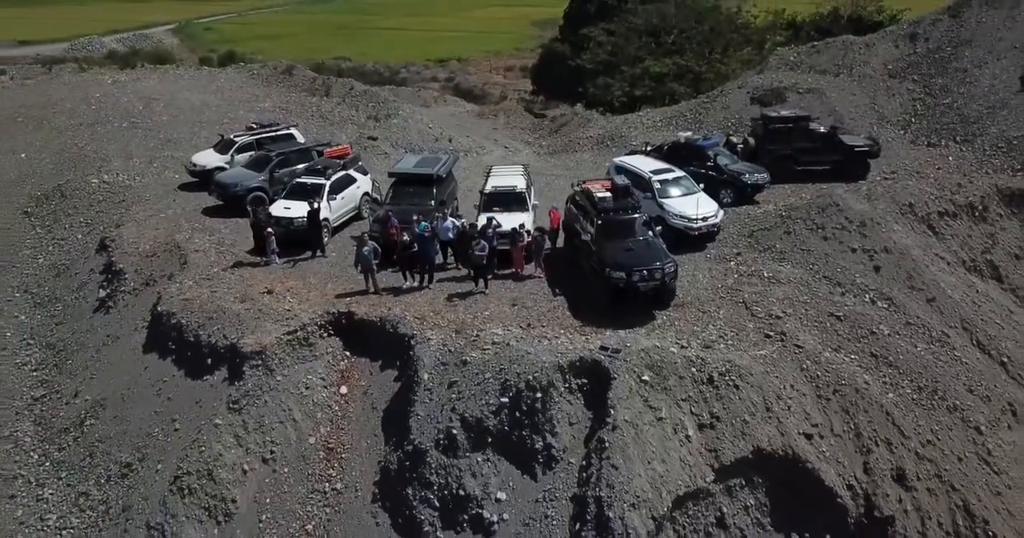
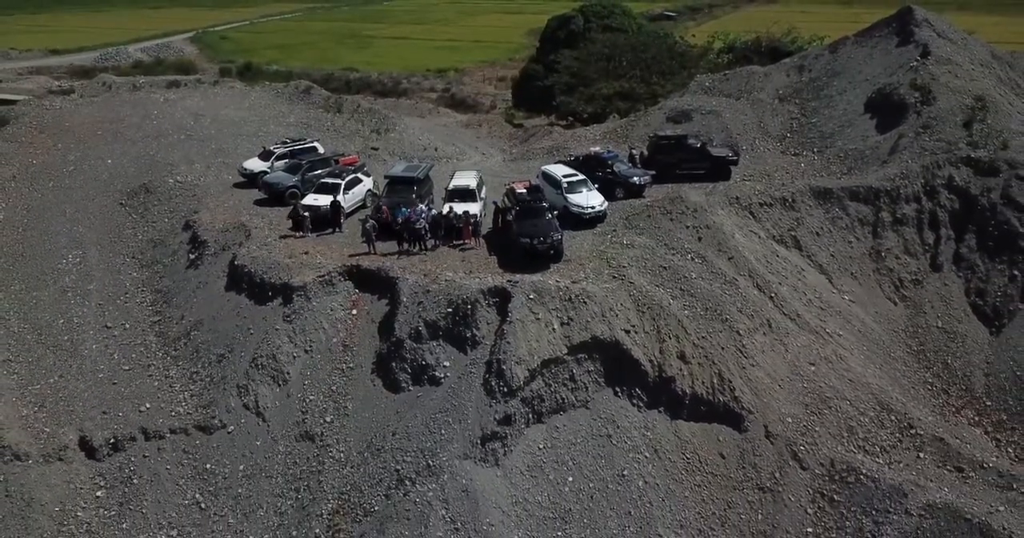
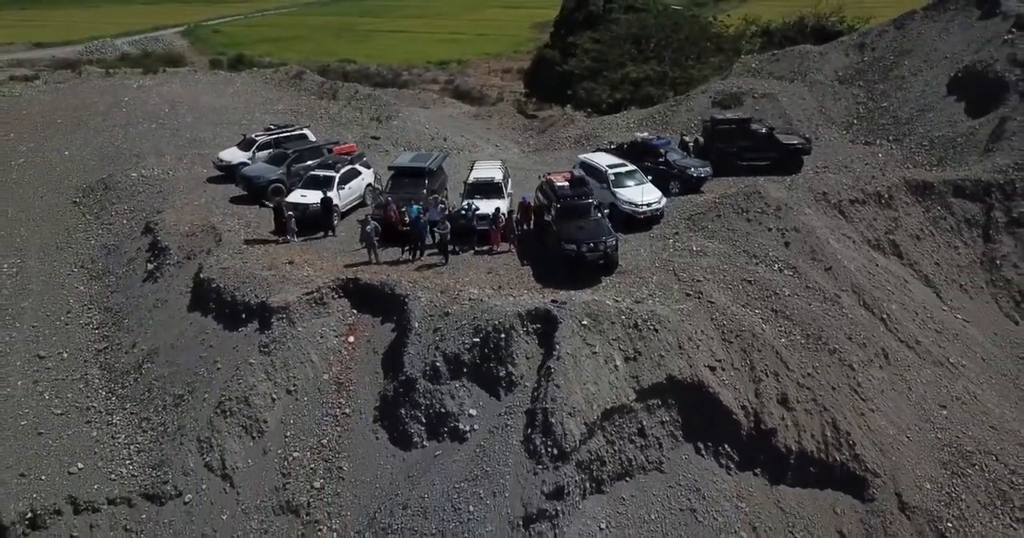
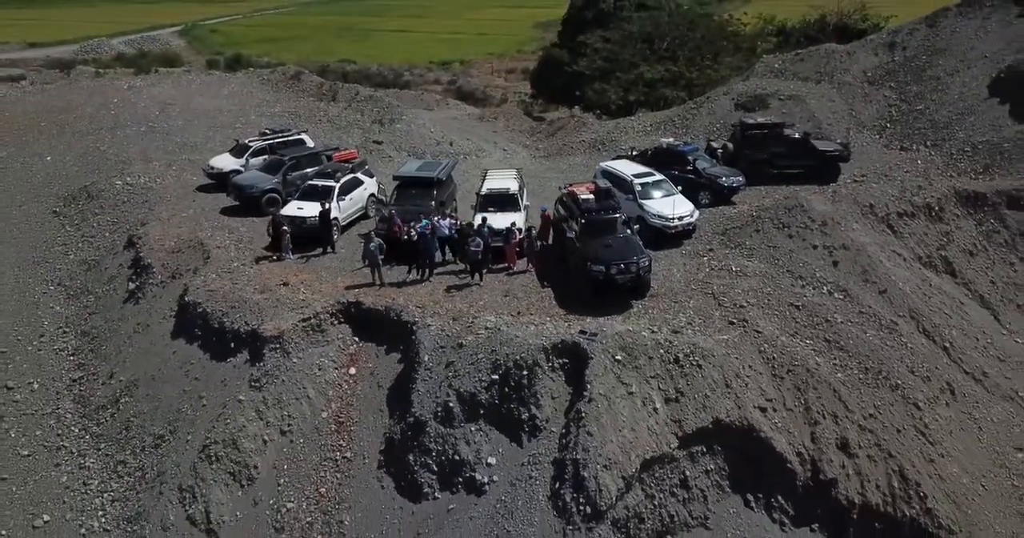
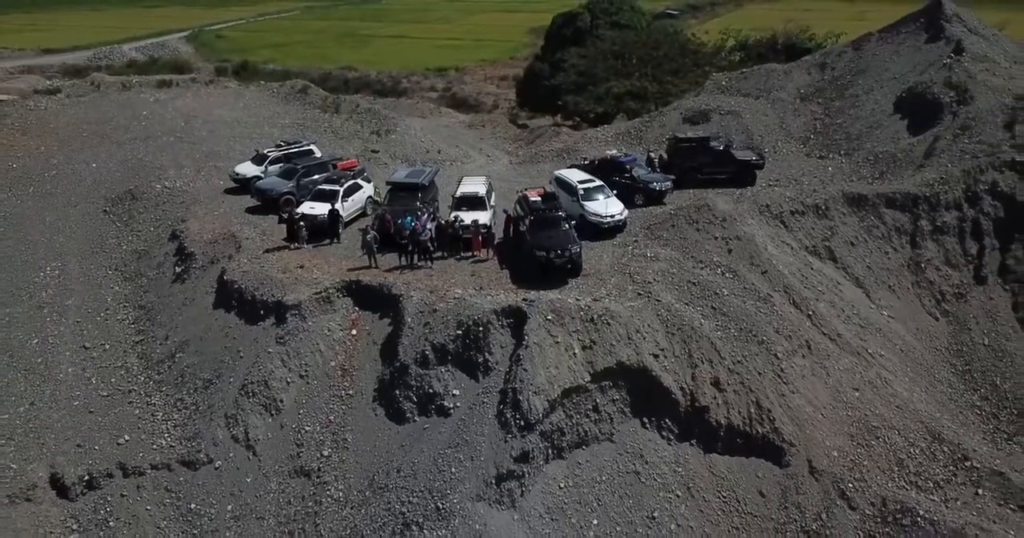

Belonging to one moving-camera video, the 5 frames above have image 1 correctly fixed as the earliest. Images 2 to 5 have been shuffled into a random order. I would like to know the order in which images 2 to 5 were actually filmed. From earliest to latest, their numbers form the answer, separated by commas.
4, 3, 5, 2
